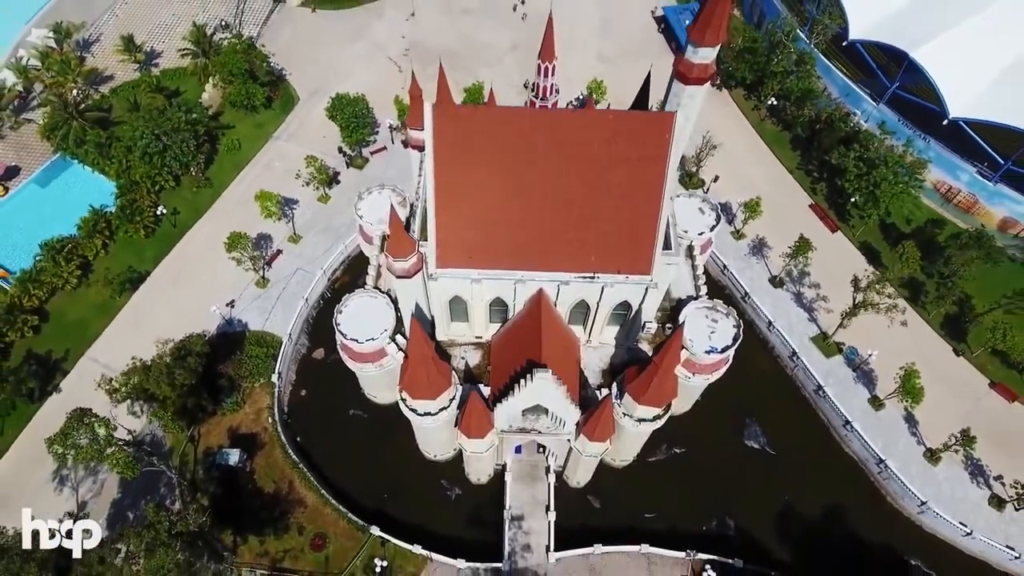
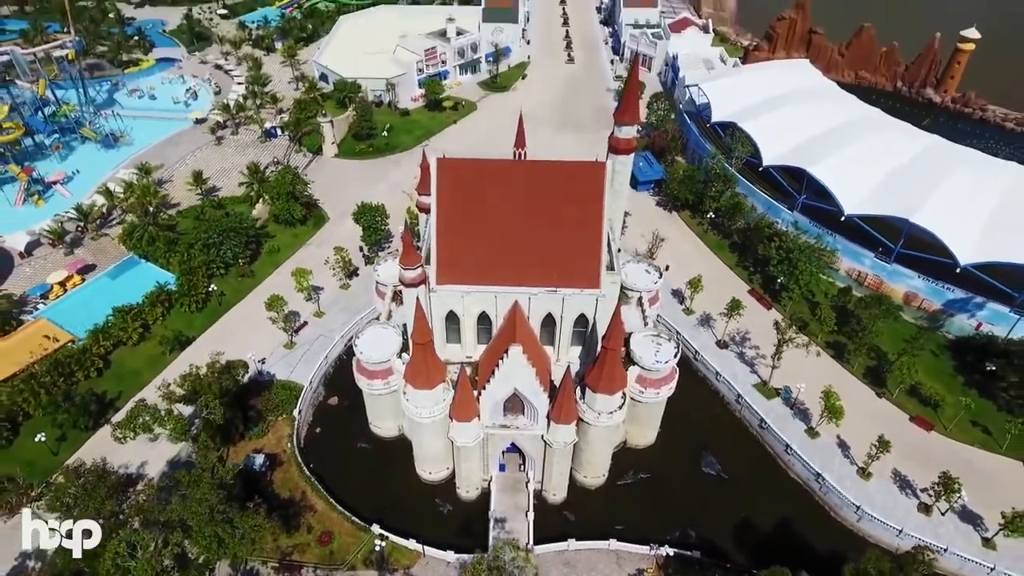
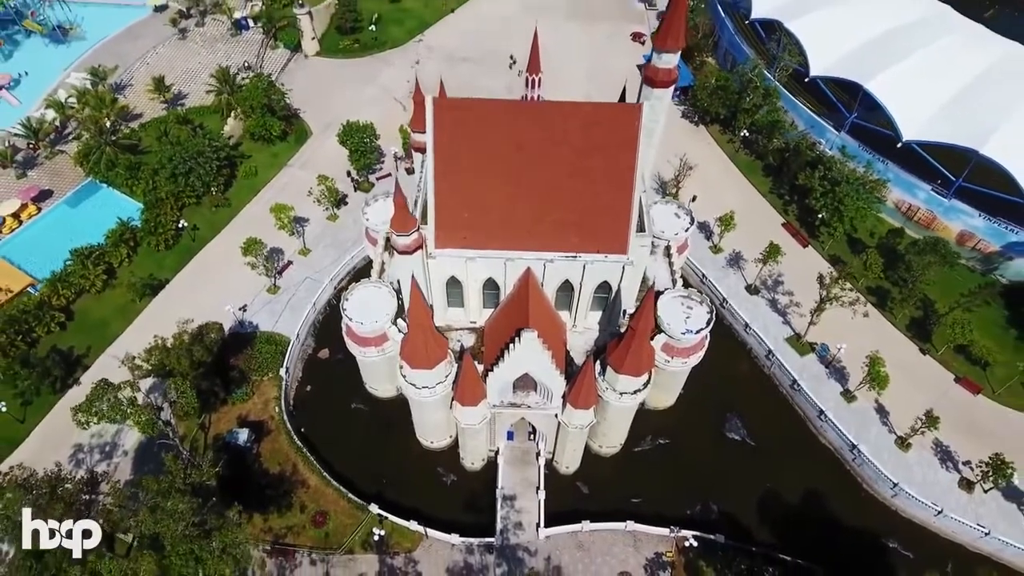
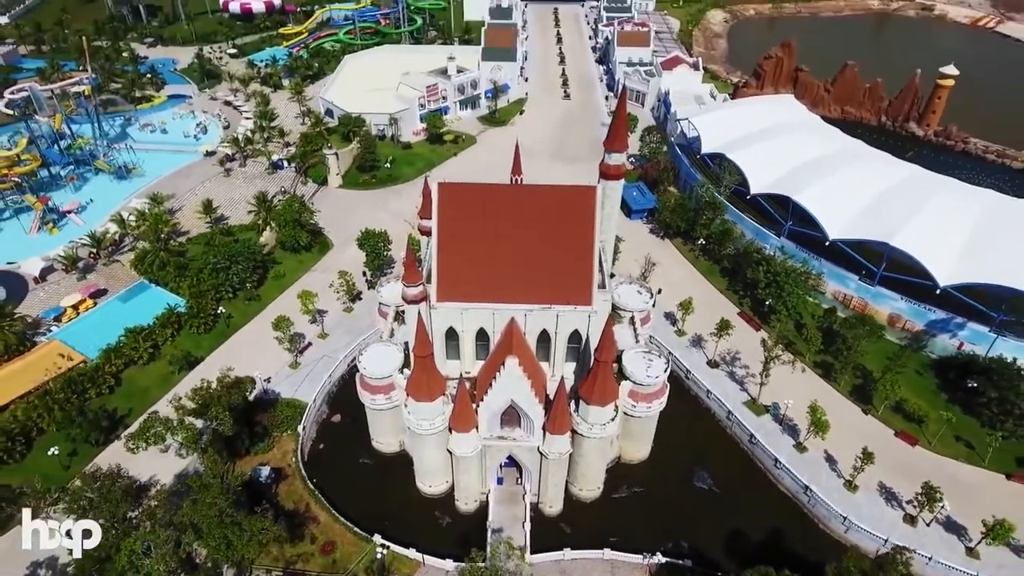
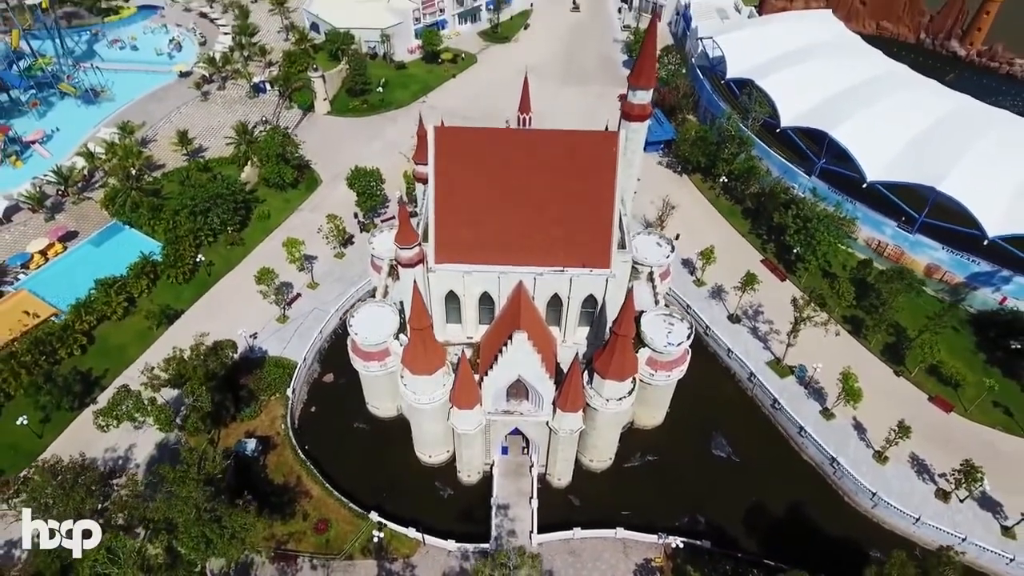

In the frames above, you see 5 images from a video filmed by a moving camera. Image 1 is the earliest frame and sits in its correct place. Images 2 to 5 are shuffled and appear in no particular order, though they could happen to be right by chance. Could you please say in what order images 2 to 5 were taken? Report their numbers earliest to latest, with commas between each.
3, 5, 2, 4
